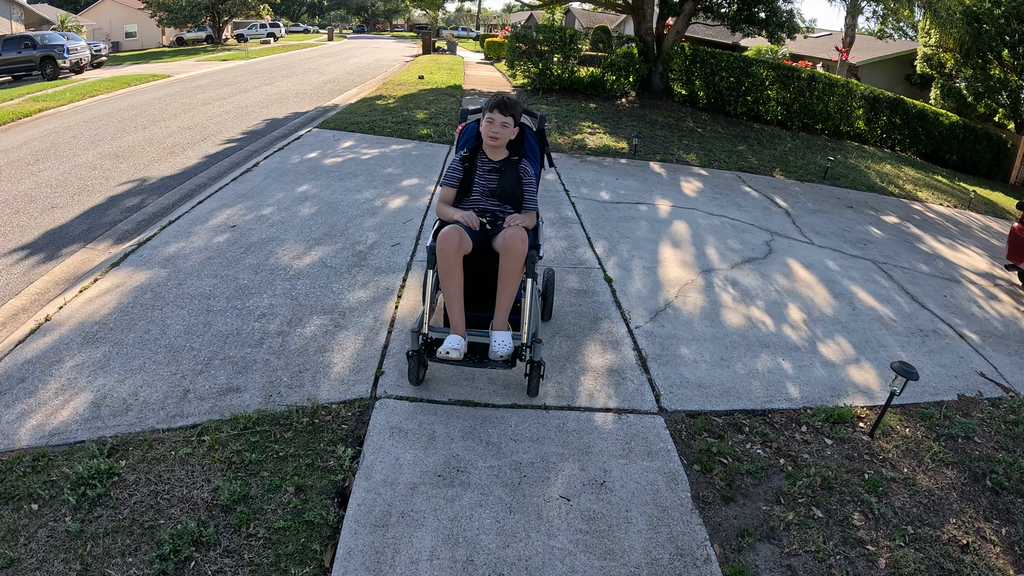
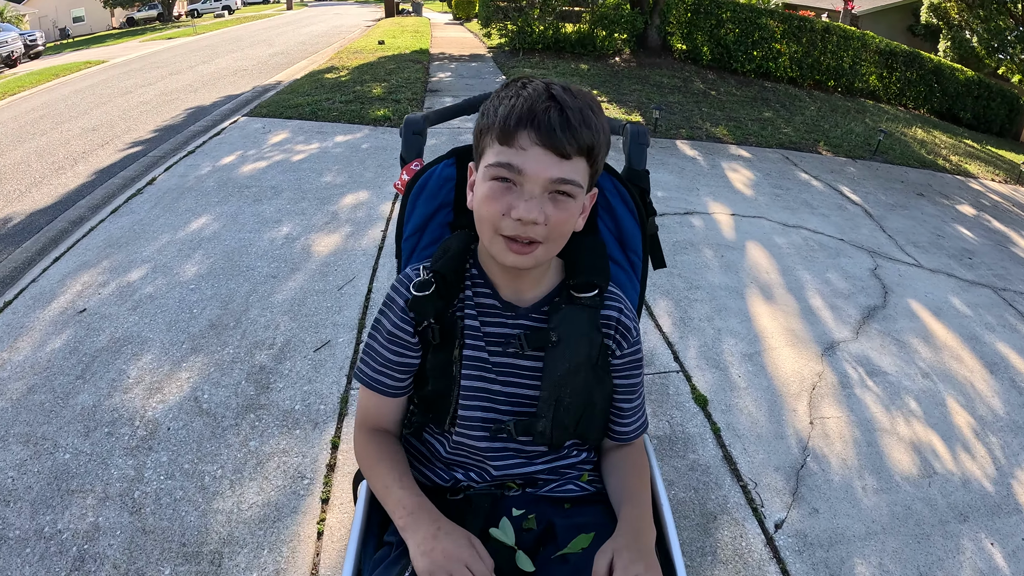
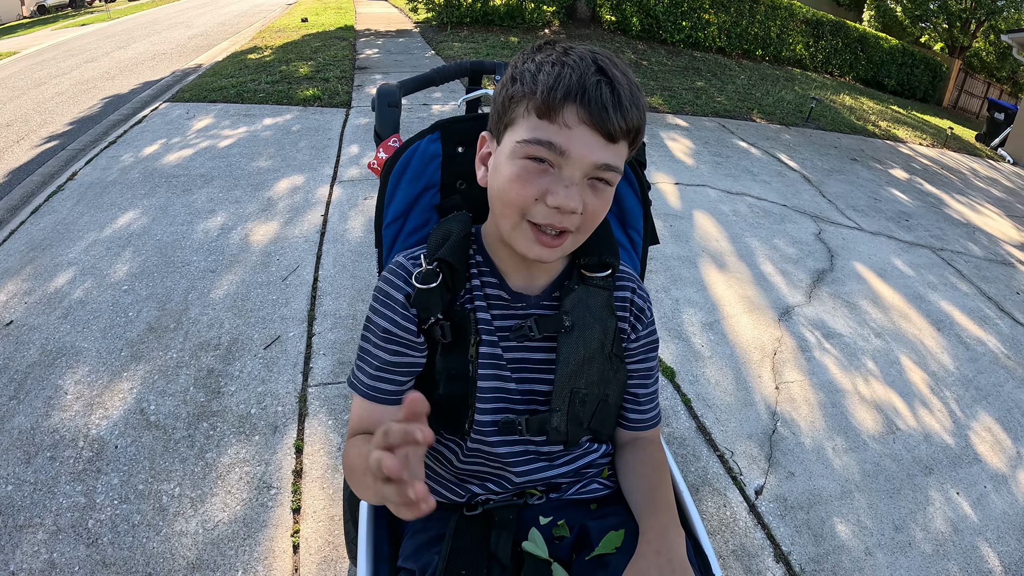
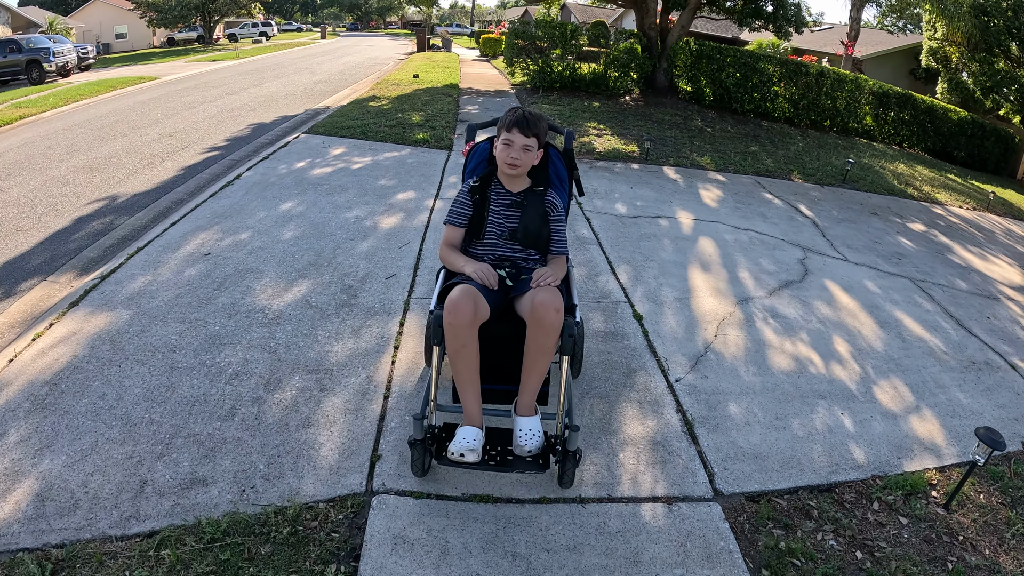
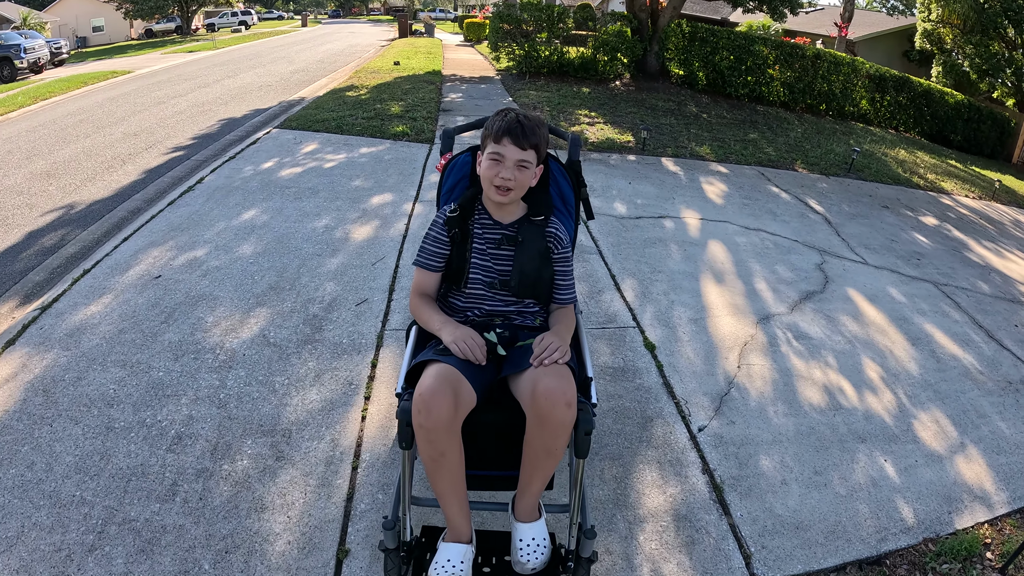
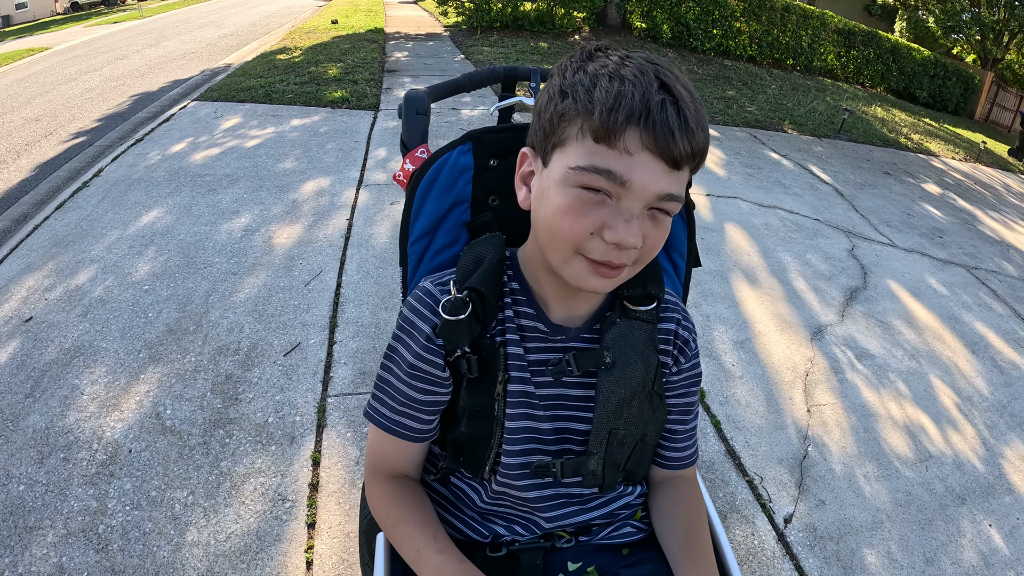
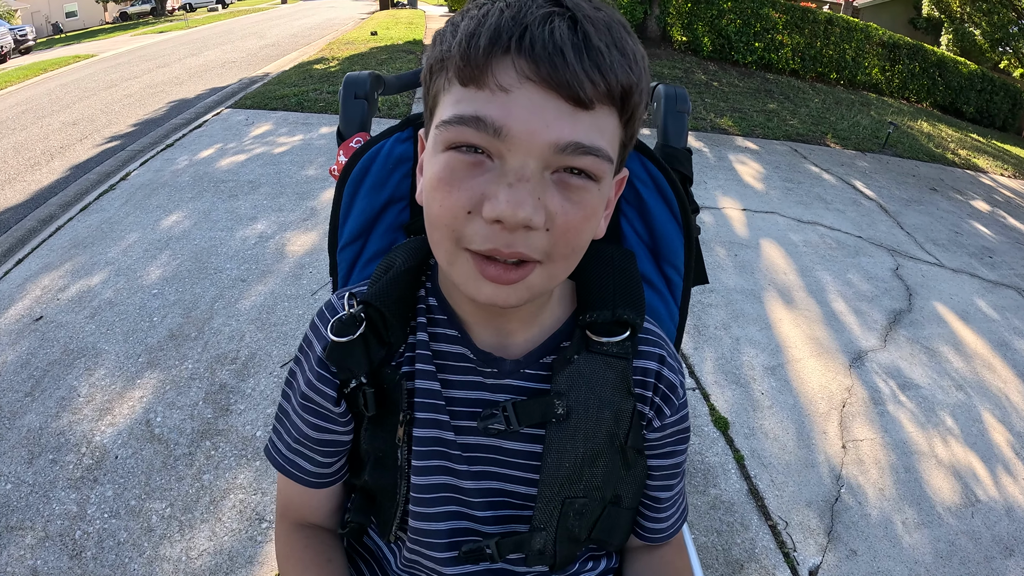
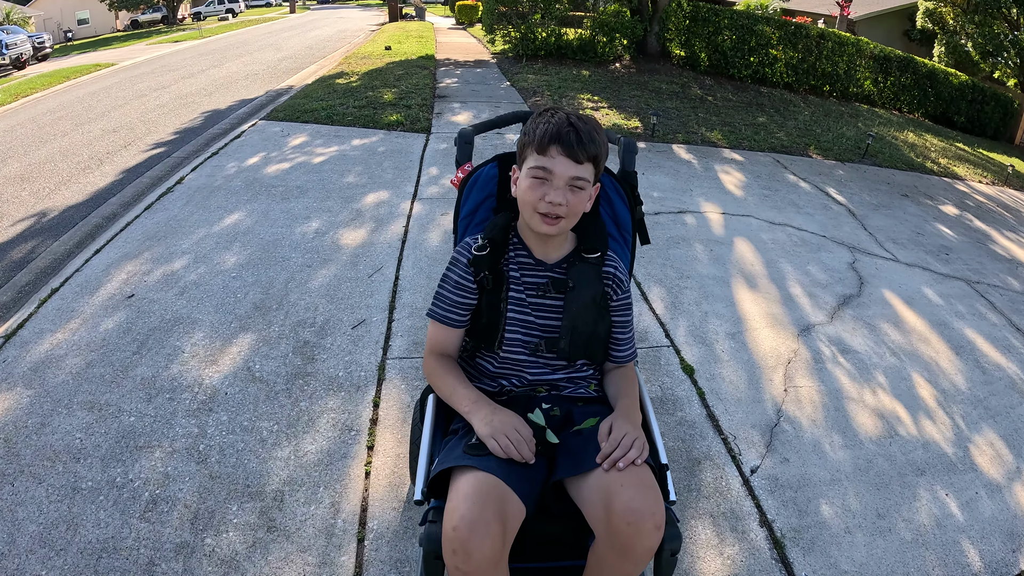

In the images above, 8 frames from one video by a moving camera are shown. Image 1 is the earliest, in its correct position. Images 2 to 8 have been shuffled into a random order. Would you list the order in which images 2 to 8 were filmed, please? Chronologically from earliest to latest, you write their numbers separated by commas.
4, 5, 8, 2, 7, 6, 3
